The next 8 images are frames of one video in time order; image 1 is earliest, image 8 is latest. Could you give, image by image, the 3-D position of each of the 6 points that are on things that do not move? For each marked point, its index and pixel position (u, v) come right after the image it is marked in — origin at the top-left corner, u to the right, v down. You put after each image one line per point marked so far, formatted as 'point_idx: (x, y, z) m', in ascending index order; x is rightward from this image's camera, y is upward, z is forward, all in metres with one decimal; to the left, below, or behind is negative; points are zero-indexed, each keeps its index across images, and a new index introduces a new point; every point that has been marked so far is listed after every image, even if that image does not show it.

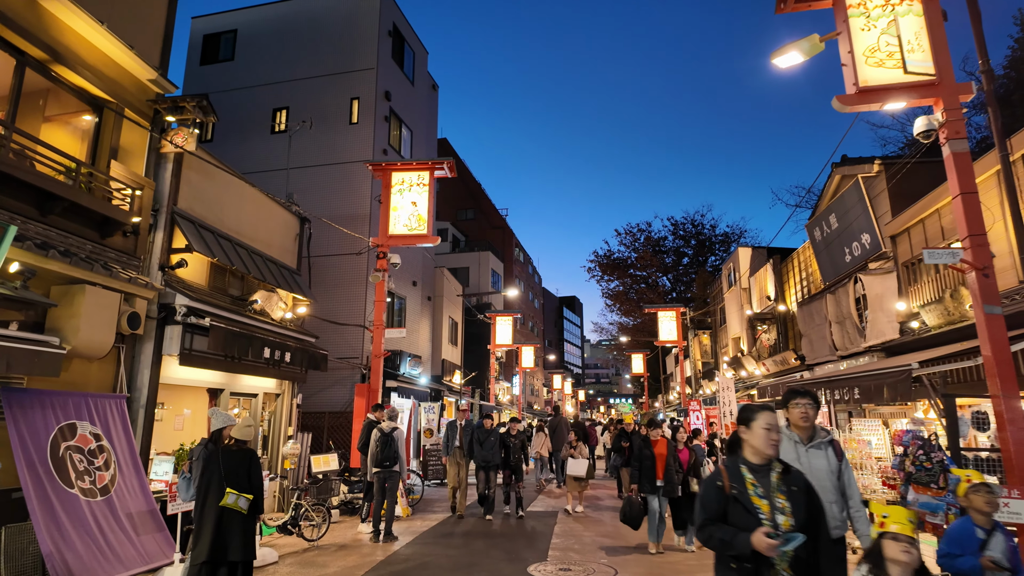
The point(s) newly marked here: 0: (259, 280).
0: (-4.6, +0.1, +10.7) m
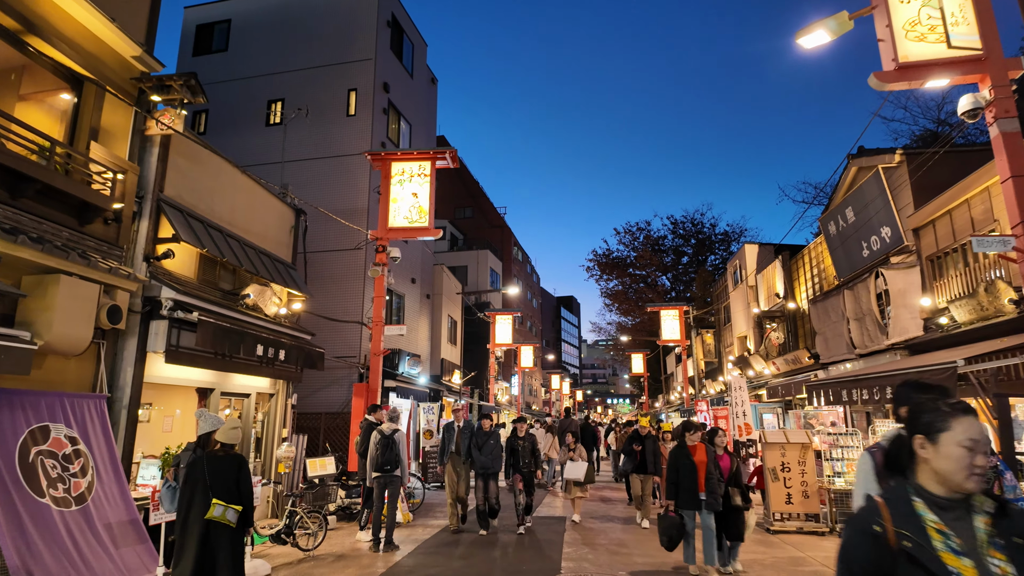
0: (-4.4, +0.2, +10.1) m
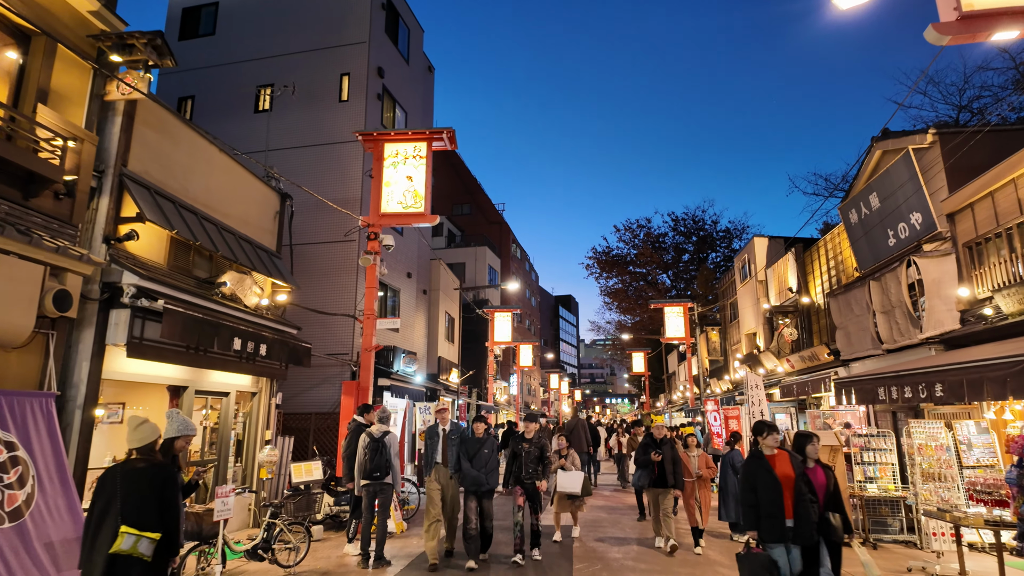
0: (-4.4, +0.4, +9.2) m
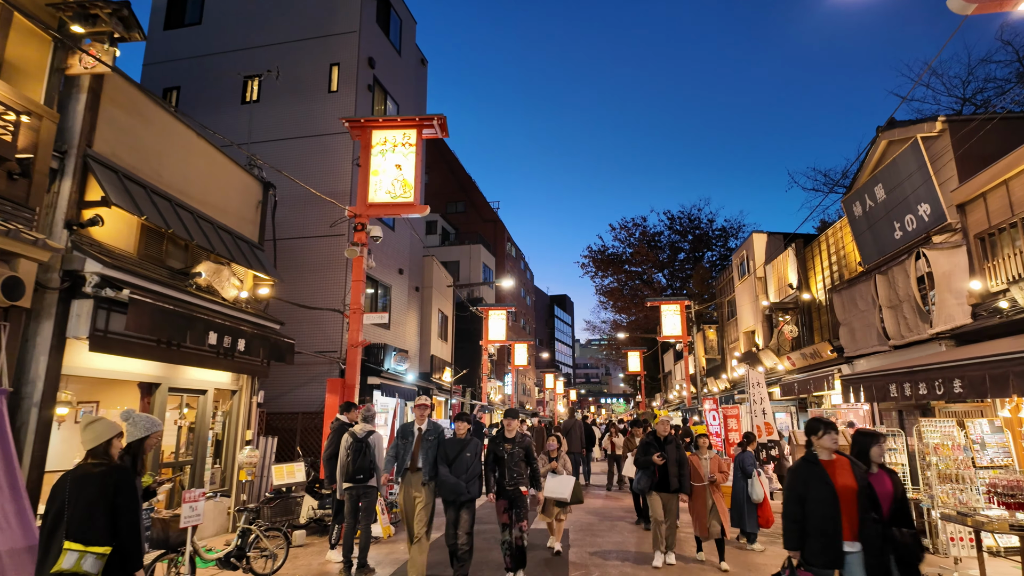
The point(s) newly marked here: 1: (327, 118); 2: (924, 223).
0: (-4.5, +0.6, +8.7) m
1: (-5.6, +5.1, +17.7) m
2: (+7.4, +1.2, +10.6) m
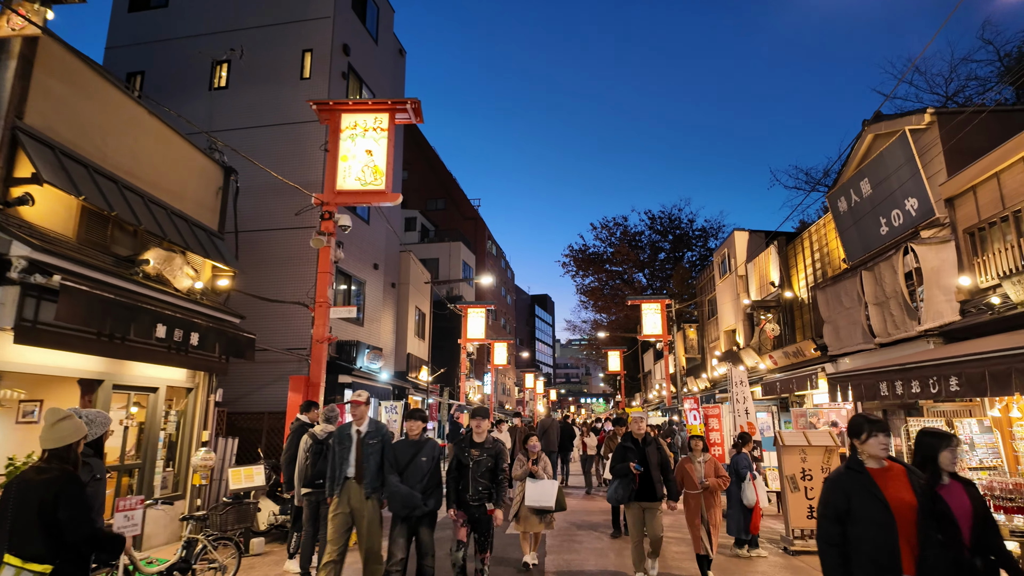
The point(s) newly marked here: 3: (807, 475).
0: (-4.8, +0.7, +8.1) m
1: (-6.2, +5.3, +17.1) m
2: (+7.0, +1.2, +10.3) m
3: (+4.2, -2.7, +8.5) m
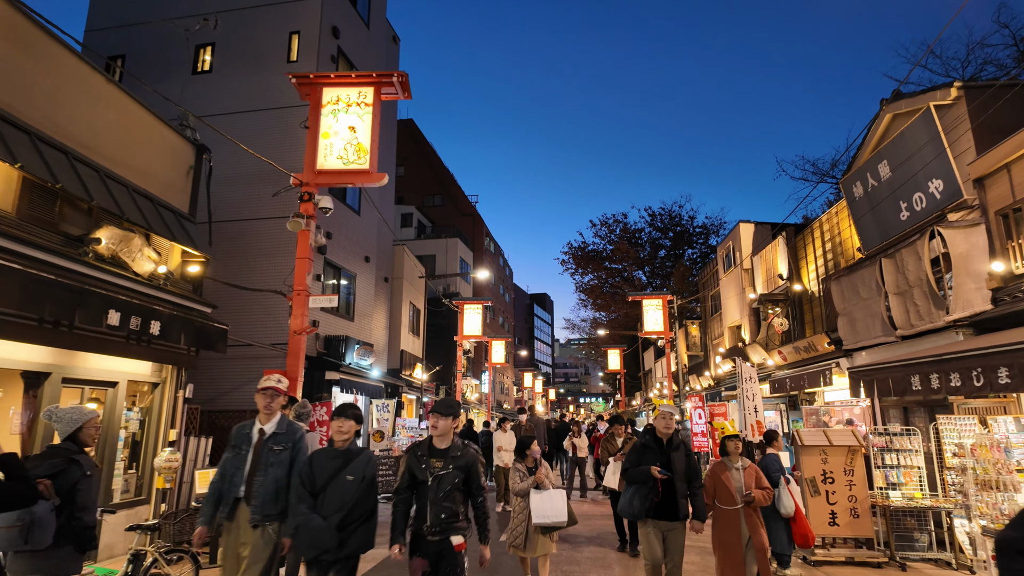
0: (-4.9, +0.9, +7.3) m
1: (-6.2, +5.5, +16.3) m
2: (+6.9, +1.4, +9.6) m
3: (+4.1, -2.5, +7.8) m
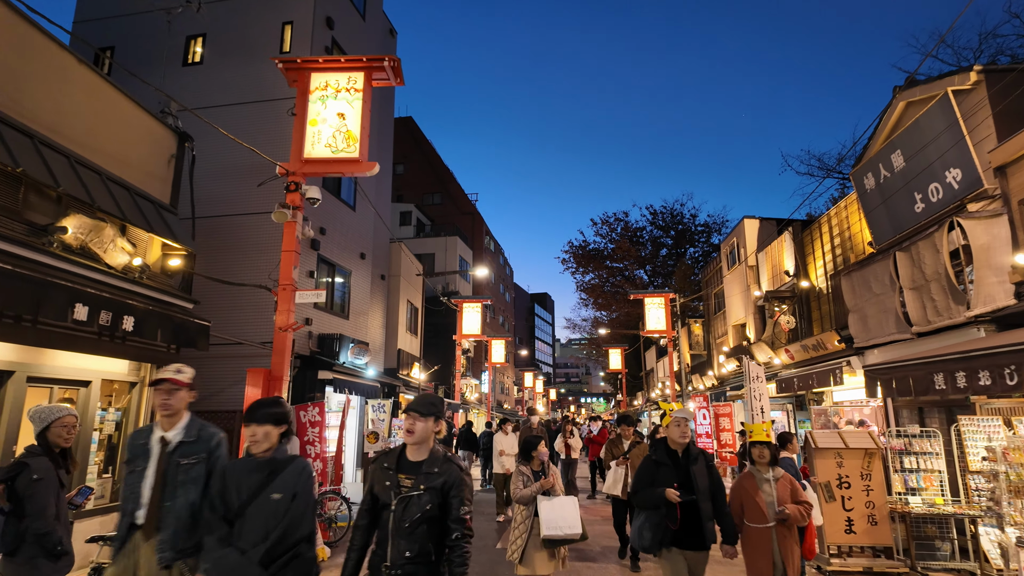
0: (-5.0, +1.0, +6.9) m
1: (-6.3, +5.5, +15.9) m
2: (+6.8, +1.5, +9.1) m
3: (+4.1, -2.4, +7.3) m
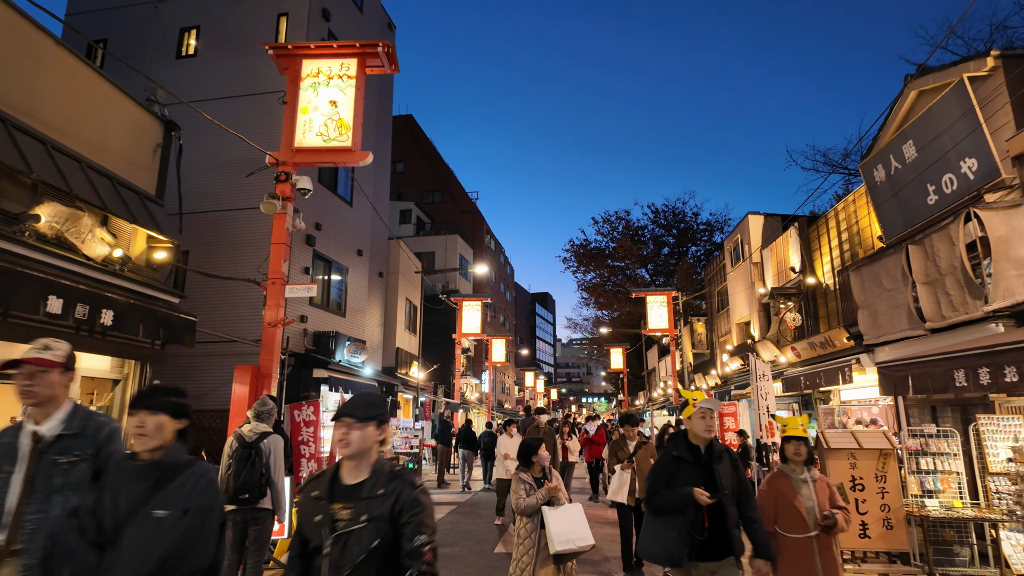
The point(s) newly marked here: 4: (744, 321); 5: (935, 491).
0: (-5.0, +1.1, +6.6) m
1: (-6.3, +5.6, +15.6) m
2: (+6.8, +1.6, +8.8) m
3: (+4.1, -2.3, +7.0) m
4: (+7.8, -1.1, +20.0) m
5: (+5.1, -2.4, +7.1) m
